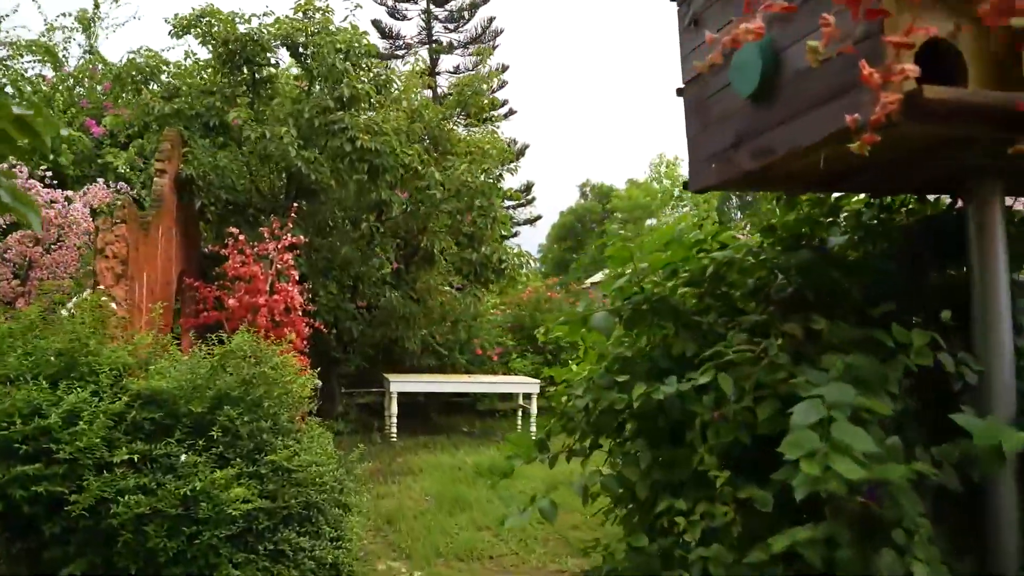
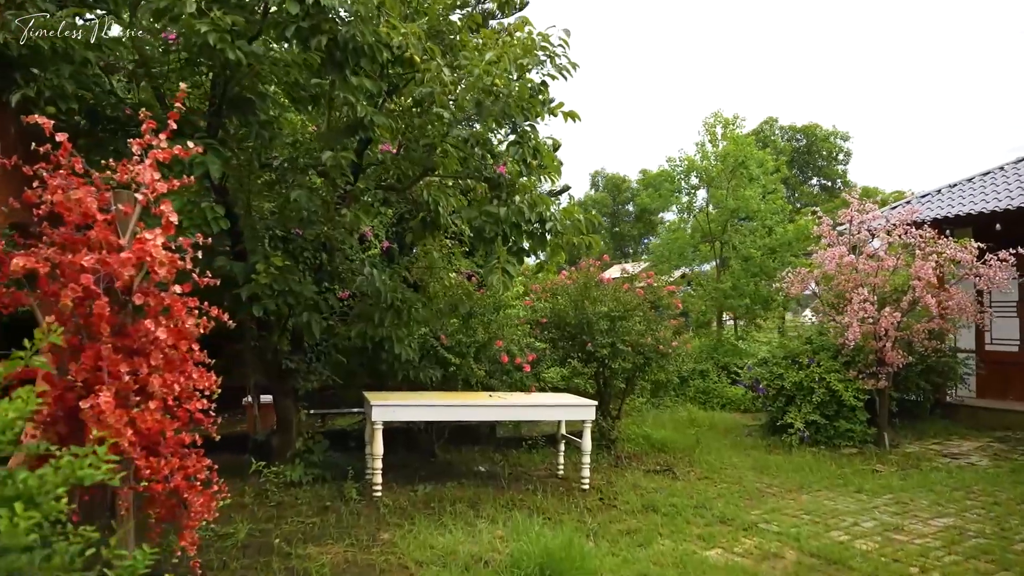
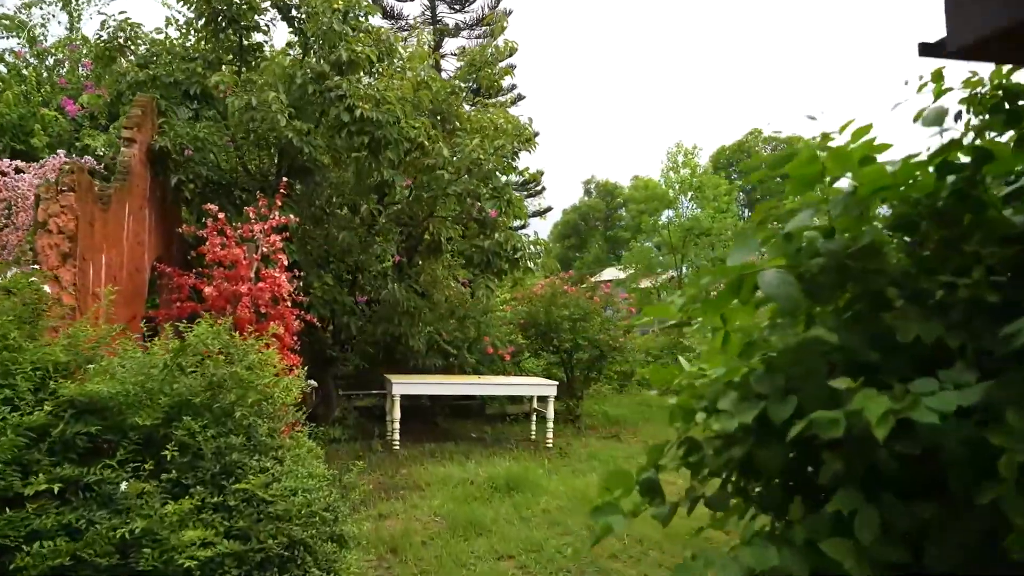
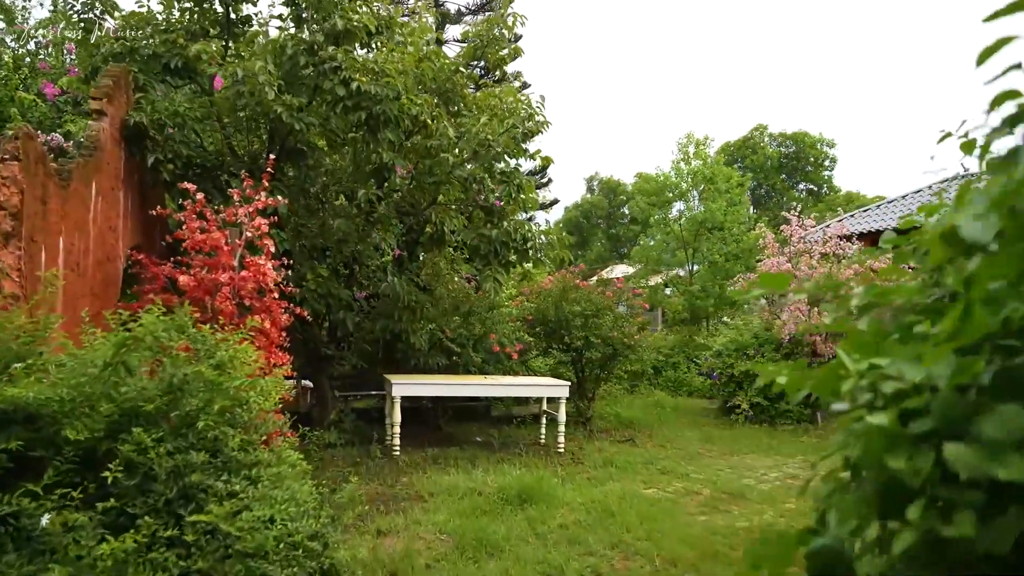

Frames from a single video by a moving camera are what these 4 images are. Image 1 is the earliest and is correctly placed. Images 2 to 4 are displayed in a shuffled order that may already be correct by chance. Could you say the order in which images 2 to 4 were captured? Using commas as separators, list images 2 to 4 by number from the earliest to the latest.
3, 4, 2
